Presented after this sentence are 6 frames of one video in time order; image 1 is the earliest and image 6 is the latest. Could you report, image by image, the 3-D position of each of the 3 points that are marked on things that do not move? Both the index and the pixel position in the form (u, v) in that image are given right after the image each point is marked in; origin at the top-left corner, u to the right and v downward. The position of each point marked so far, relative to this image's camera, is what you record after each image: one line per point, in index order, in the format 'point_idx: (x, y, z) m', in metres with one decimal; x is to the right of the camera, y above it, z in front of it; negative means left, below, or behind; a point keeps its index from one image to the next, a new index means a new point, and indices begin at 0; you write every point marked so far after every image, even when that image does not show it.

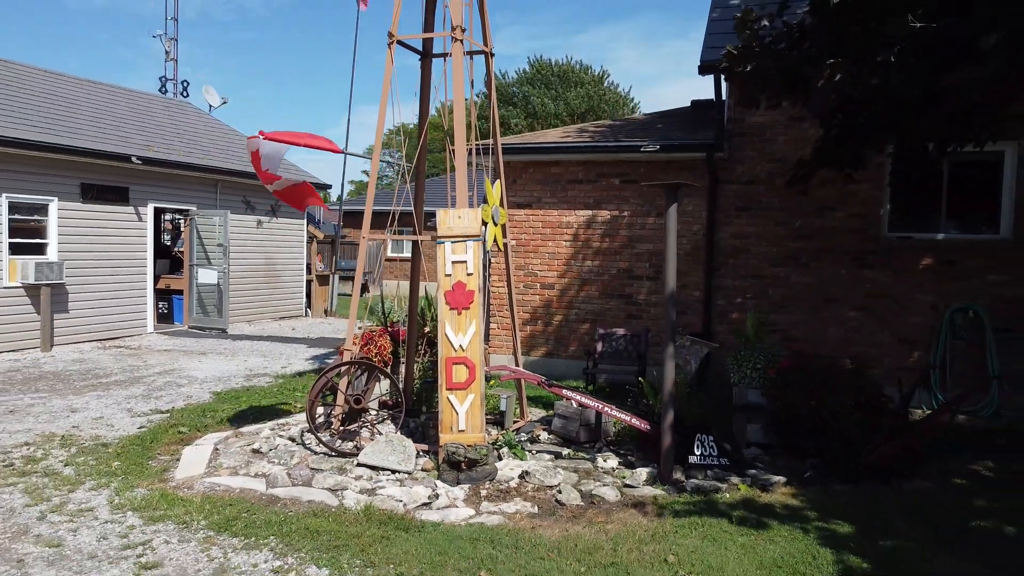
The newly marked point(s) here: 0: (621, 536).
0: (+0.6, -1.3, +4.0) m
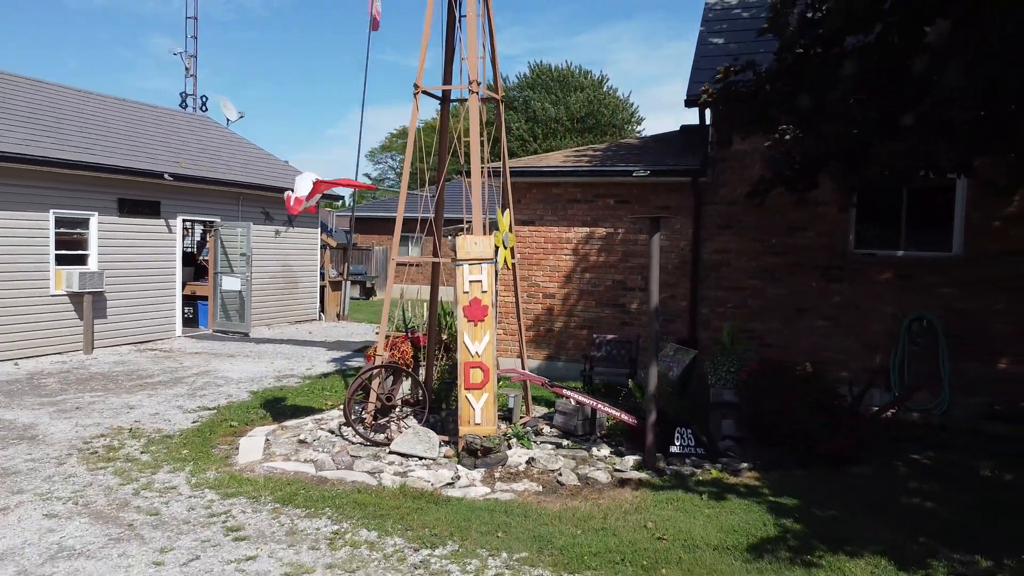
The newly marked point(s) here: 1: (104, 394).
0: (+0.7, -1.4, +4.9) m
1: (-4.6, -1.2, +8.5) m
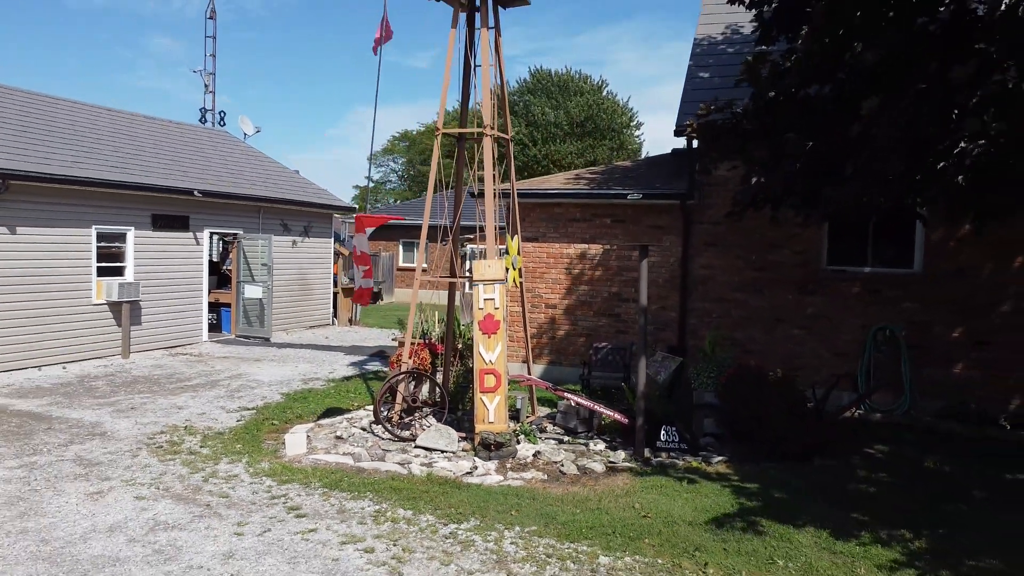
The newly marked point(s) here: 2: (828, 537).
0: (+0.7, -1.6, +5.8) m
1: (-4.6, -1.4, +9.4) m
2: (+2.1, -1.6, +4.9) m
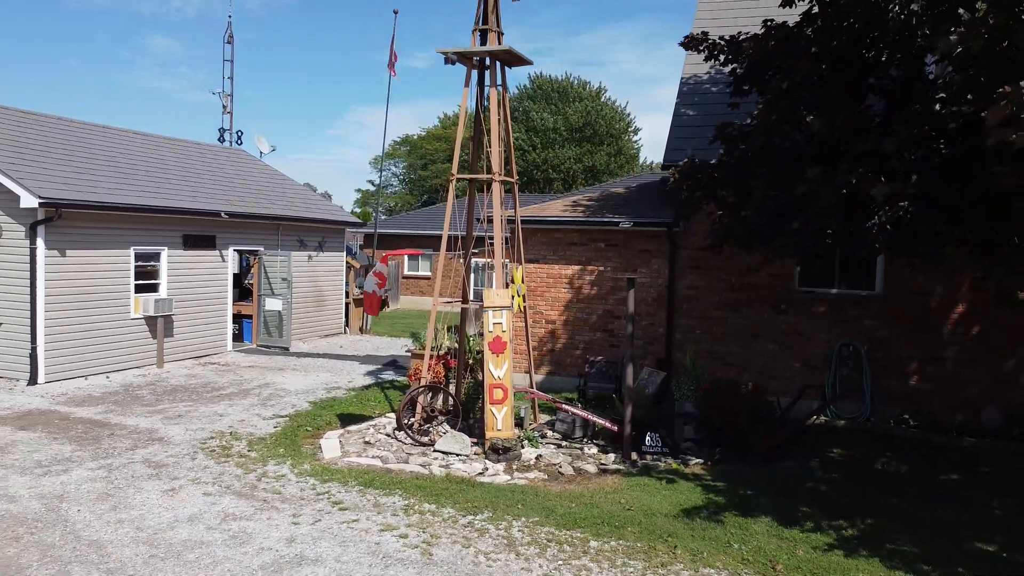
0: (+0.8, -1.9, +6.9) m
1: (-4.5, -1.6, +10.5) m
2: (+2.2, -1.9, +6.0) m
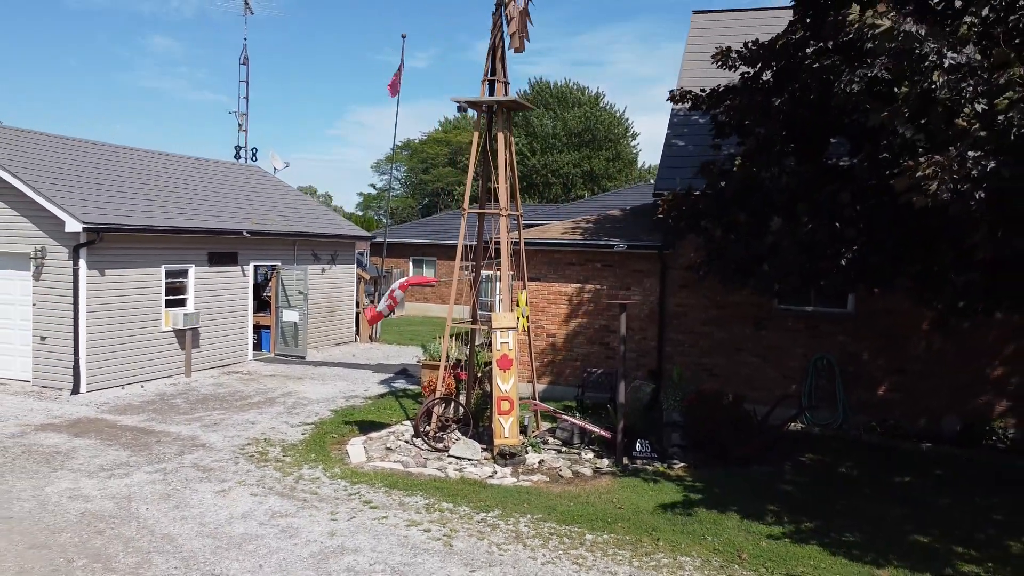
0: (+0.9, -2.2, +7.9) m
1: (-4.4, -1.9, +11.5) m
2: (+2.2, -2.2, +7.0) m
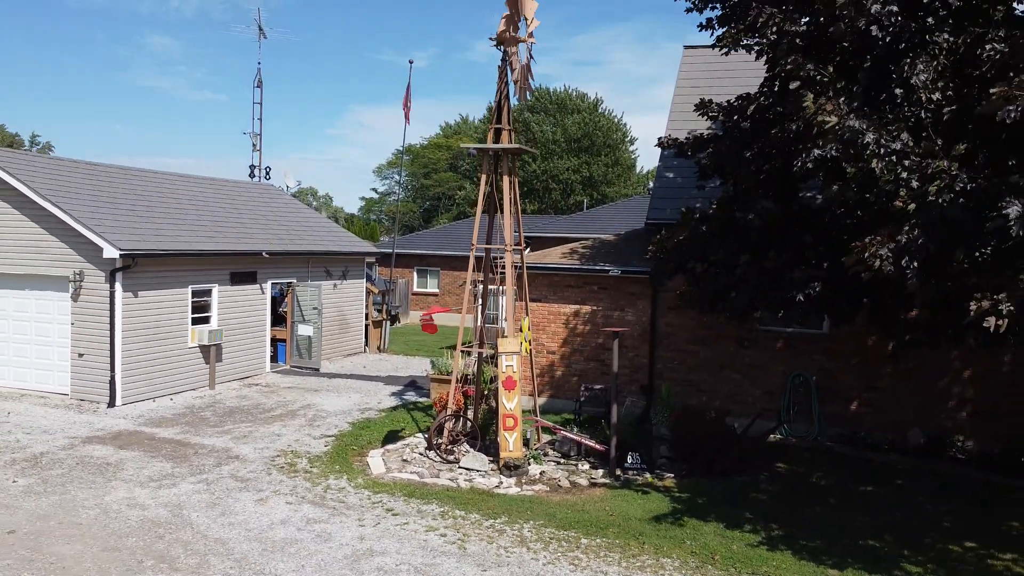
0: (+0.9, -2.5, +9.0) m
1: (-4.4, -2.3, +12.5) m
2: (+2.3, -2.6, +8.1) m
